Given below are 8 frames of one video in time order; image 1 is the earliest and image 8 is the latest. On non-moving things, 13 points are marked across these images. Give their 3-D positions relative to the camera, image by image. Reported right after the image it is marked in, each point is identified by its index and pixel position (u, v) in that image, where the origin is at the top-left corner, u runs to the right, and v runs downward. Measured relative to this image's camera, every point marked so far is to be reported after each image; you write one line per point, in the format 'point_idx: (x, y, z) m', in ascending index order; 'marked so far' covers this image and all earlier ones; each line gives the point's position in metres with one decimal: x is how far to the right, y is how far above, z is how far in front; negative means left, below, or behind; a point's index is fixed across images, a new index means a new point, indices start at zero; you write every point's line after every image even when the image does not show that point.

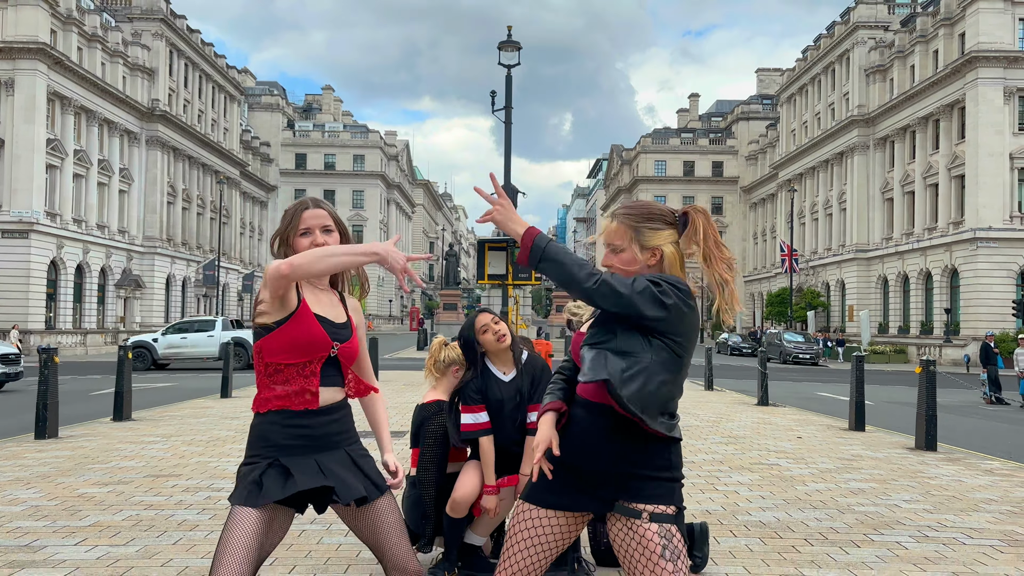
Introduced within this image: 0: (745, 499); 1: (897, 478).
0: (+1.6, -1.5, +6.1) m
1: (+3.2, -1.6, +7.4) m
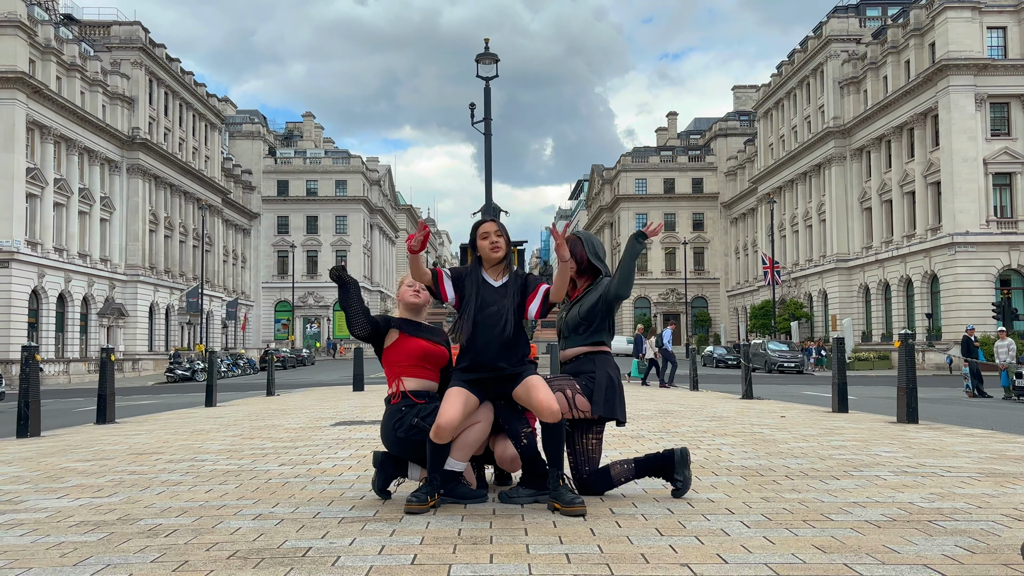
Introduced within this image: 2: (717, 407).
0: (+1.5, -1.2, +6.2) m
1: (+3.1, -1.3, +7.5) m
2: (+3.0, -1.7, +12.7) m
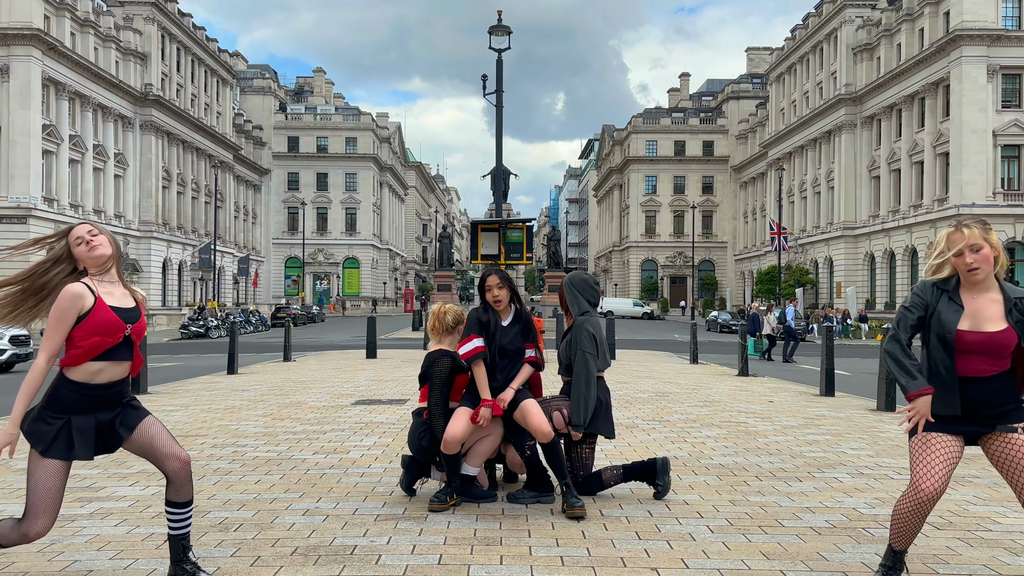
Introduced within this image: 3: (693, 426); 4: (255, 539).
0: (+1.6, -1.3, +6.9) m
1: (+3.2, -1.3, +8.2) m
2: (+3.1, -1.5, +13.5) m
3: (+1.7, -1.3, +8.3) m
4: (-1.2, -1.2, +4.0) m
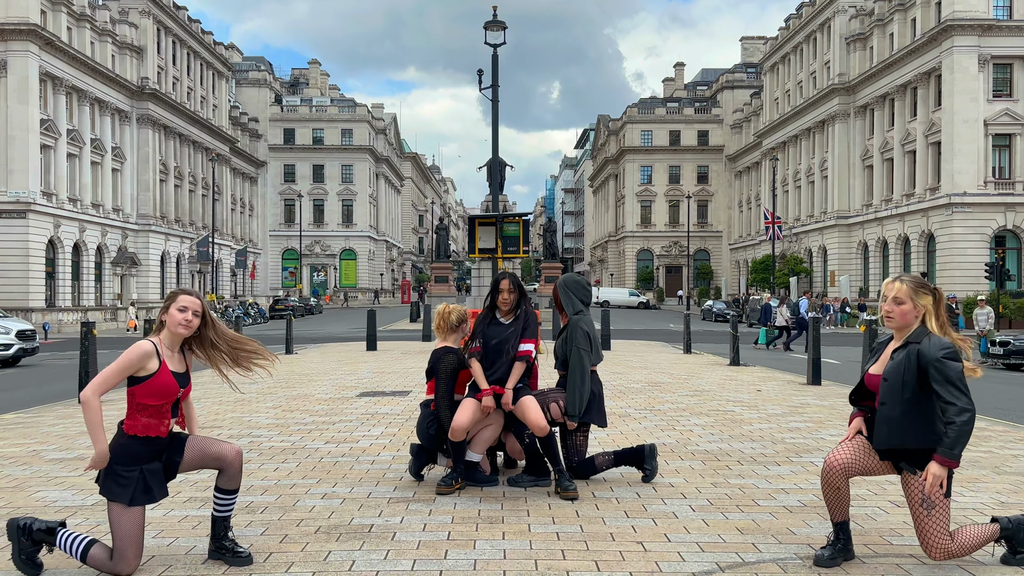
0: (+1.6, -1.2, +7.4) m
1: (+3.2, -1.3, +8.7) m
2: (+3.0, -1.4, +13.9) m
3: (+1.7, -1.3, +8.8) m
4: (-1.2, -1.2, +4.5) m
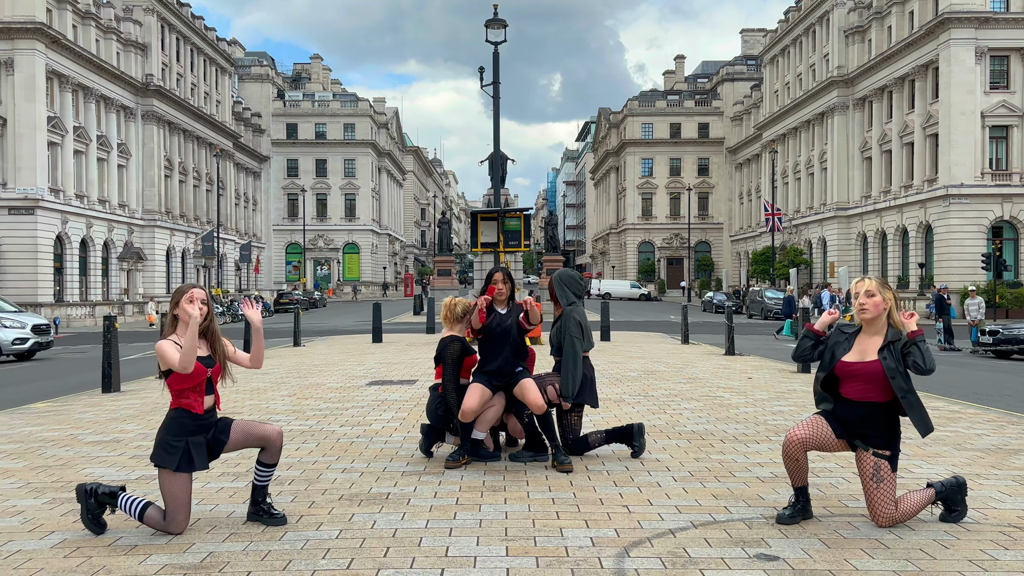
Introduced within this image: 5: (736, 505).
0: (+1.6, -1.2, +7.9) m
1: (+3.2, -1.2, +9.2) m
2: (+3.1, -1.3, +14.5) m
3: (+1.7, -1.2, +9.3) m
4: (-1.2, -1.2, +5.0) m
5: (+1.2, -1.1, +4.6) m
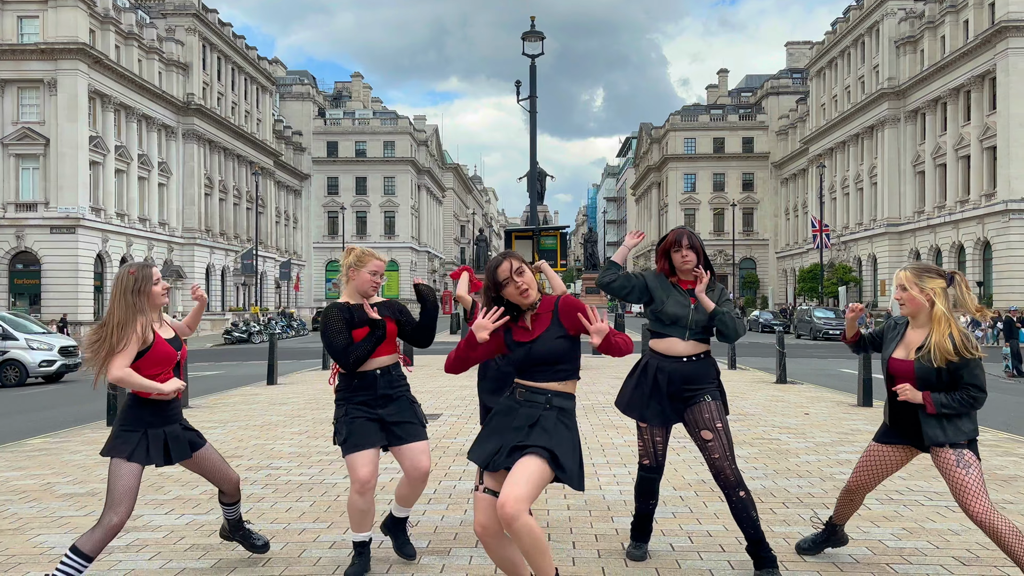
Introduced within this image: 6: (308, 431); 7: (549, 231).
0: (+1.8, -1.4, +6.9) m
1: (+3.5, -1.5, +8.1) m
2: (+3.6, -1.6, +13.4) m
3: (+2.0, -1.5, +8.3) m
4: (-1.1, -1.4, +4.1) m
5: (+1.2, -1.3, +3.6) m
6: (-2.2, -1.5, +9.3) m
7: (+0.8, +1.2, +18.7) m
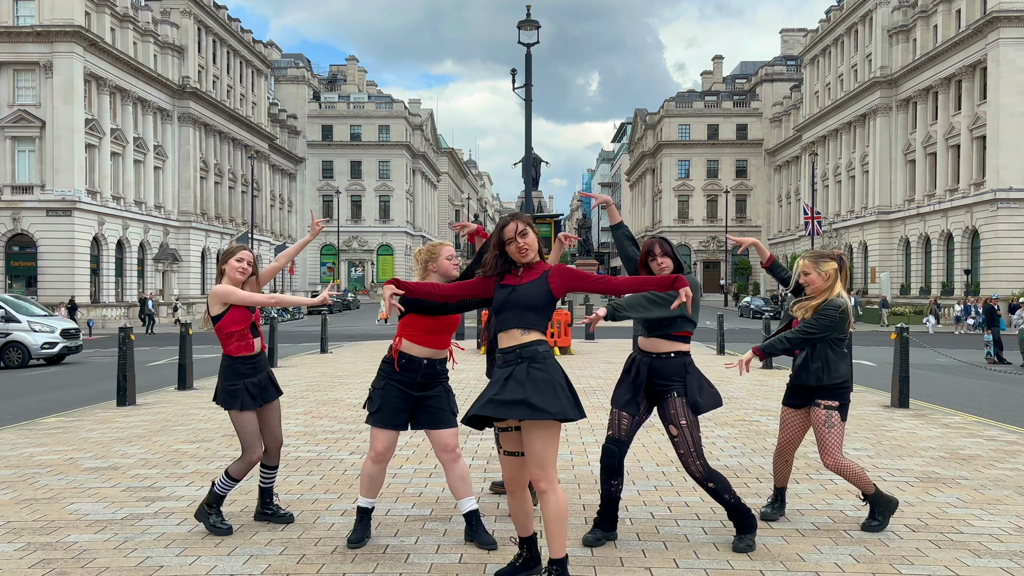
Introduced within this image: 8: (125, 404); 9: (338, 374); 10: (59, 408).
0: (+1.8, -1.3, +7.4) m
1: (+3.4, -1.4, +8.6) m
2: (+3.5, -1.5, +13.9) m
3: (+2.0, -1.4, +8.8) m
4: (-1.1, -1.3, +4.6) m
5: (+1.2, -1.3, +4.1) m
6: (-2.2, -1.4, +9.8) m
7: (+0.7, +1.5, +19.1) m
8: (-4.9, -1.5, +11.1) m
9: (-2.9, -1.5, +14.7) m
10: (-6.6, -1.7, +12.7) m
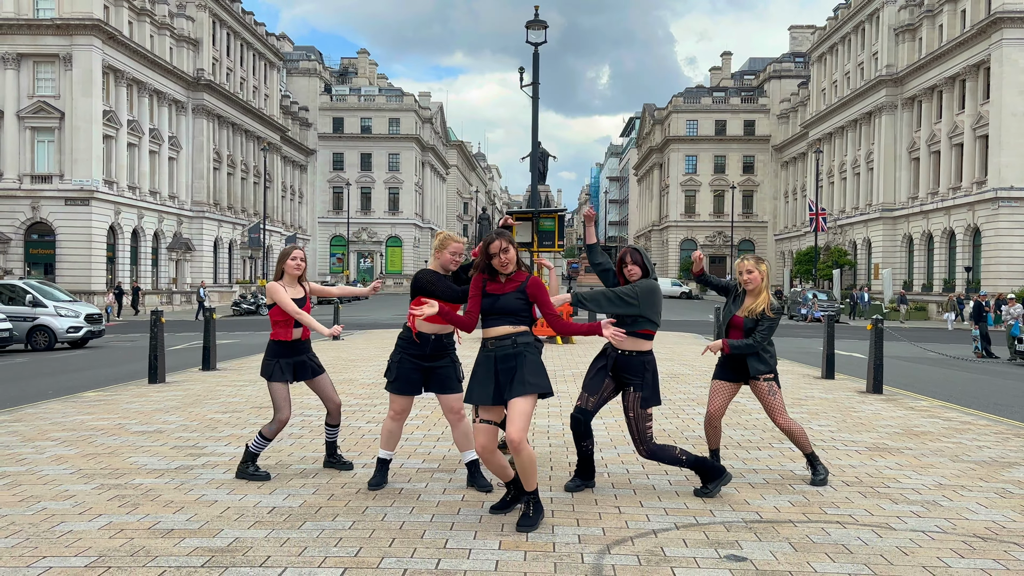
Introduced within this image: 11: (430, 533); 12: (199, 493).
0: (+1.8, -1.3, +8.2) m
1: (+3.4, -1.3, +9.4) m
2: (+3.6, -1.3, +14.7) m
3: (+2.0, -1.3, +9.6) m
4: (-1.1, -1.2, +5.5) m
5: (+1.2, -1.3, +5.0) m
6: (-2.2, -1.2, +10.6) m
7: (+0.8, +1.7, +20.0) m
8: (-4.9, -1.3, +12.0) m
9: (-2.9, -1.3, +15.6) m
10: (-6.5, -1.5, +13.6) m
11: (-0.4, -1.2, +4.4) m
12: (-1.9, -1.2, +5.2) m
